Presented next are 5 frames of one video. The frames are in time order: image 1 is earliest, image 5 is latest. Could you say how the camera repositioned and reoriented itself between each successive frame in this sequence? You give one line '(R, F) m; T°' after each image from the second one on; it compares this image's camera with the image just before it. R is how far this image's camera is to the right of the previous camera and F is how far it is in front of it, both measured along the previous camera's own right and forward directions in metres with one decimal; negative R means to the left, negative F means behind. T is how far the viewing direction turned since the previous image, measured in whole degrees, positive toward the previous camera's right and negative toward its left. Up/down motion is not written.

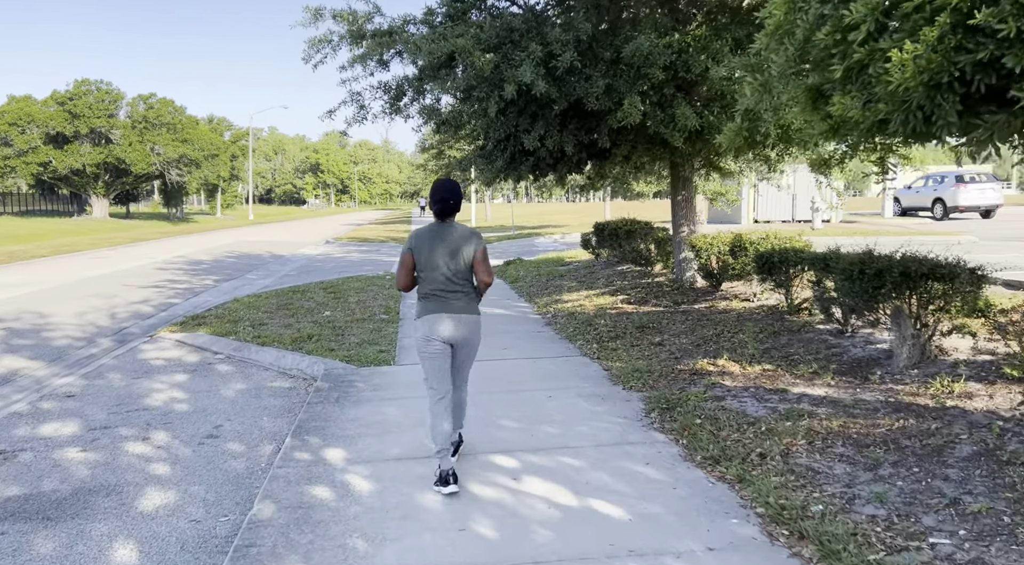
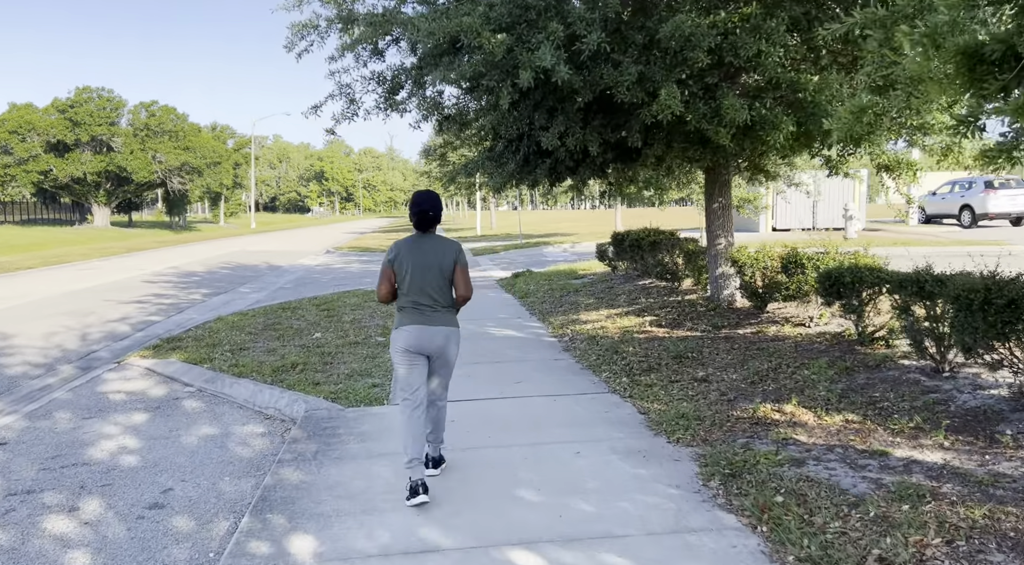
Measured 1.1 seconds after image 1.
(-0.1, +1.1) m; 0°
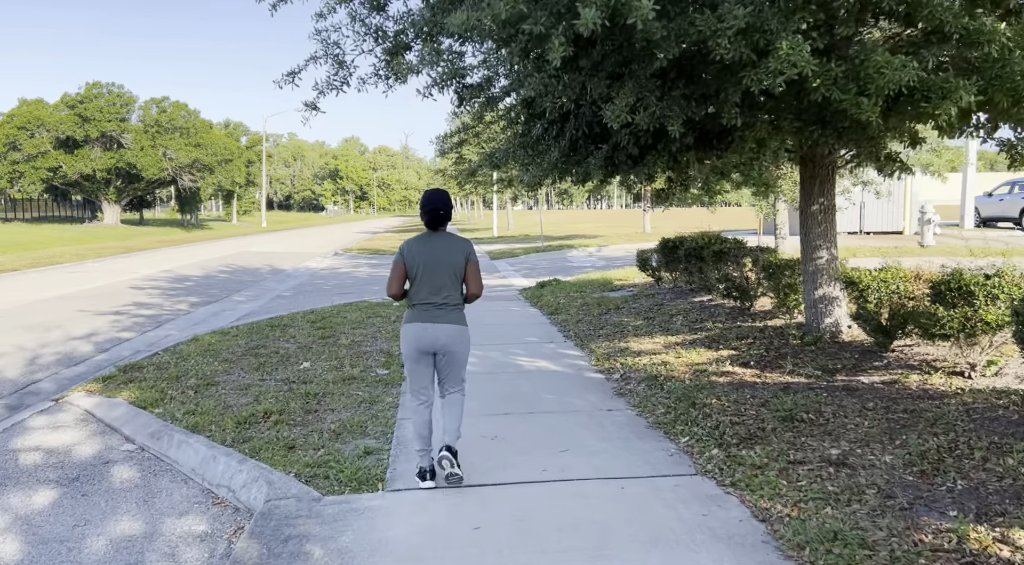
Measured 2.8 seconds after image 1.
(-0.2, +1.9) m; -1°
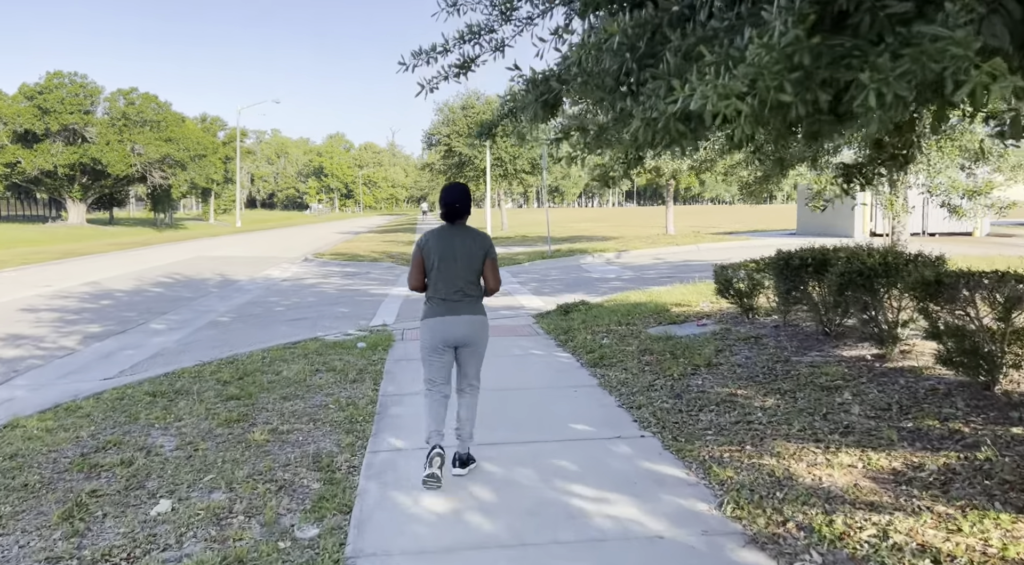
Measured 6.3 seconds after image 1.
(-0.3, +3.8) m; +1°
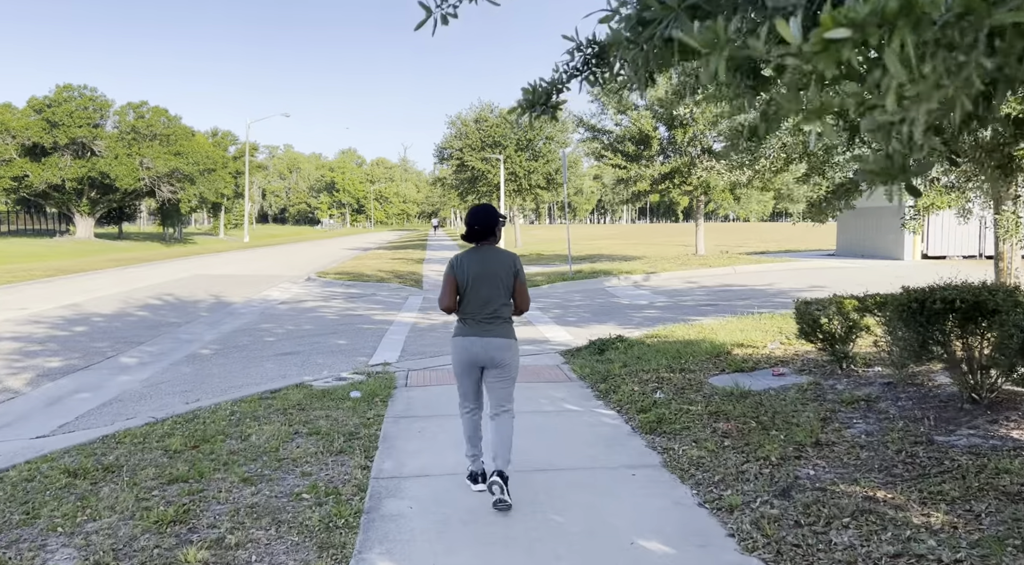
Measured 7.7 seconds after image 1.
(-0.2, +1.6) m; -1°
